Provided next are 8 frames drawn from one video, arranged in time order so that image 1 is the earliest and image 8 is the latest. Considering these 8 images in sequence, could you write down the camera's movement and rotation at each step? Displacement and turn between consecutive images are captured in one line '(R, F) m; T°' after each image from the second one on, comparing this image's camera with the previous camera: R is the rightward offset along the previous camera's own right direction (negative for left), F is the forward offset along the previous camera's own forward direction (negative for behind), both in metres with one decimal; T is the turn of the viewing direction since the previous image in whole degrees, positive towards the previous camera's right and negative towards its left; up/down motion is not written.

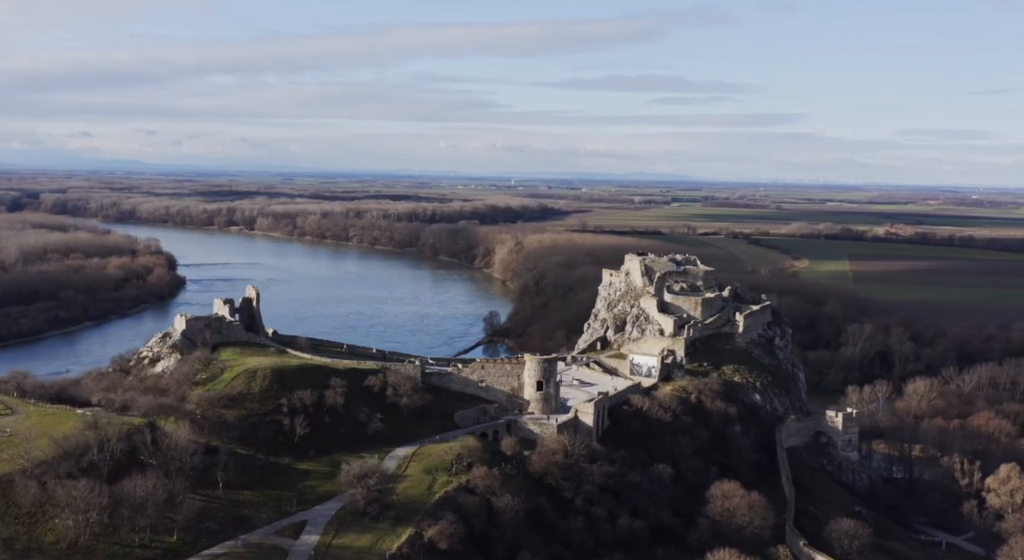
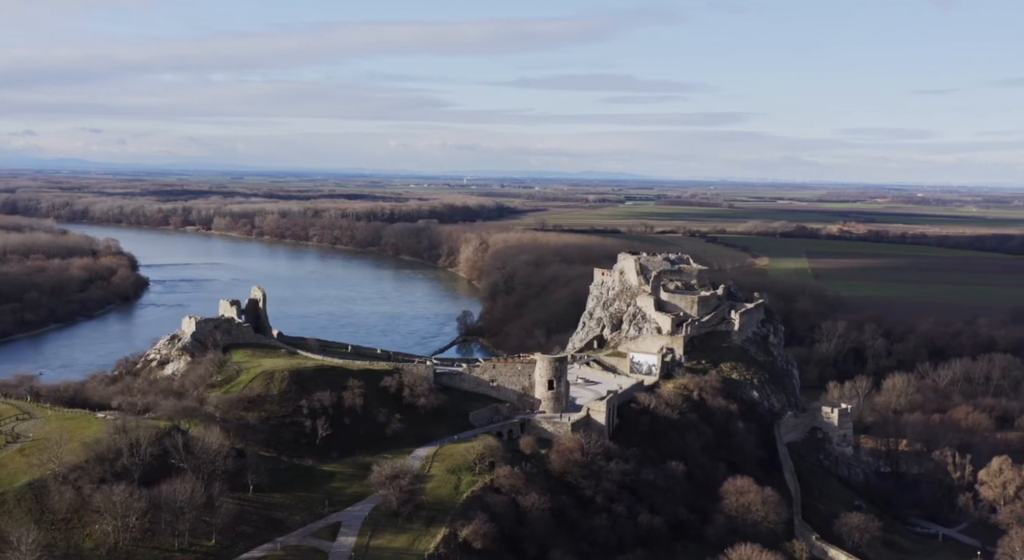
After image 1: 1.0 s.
(-2.0, -0.1) m; +2°
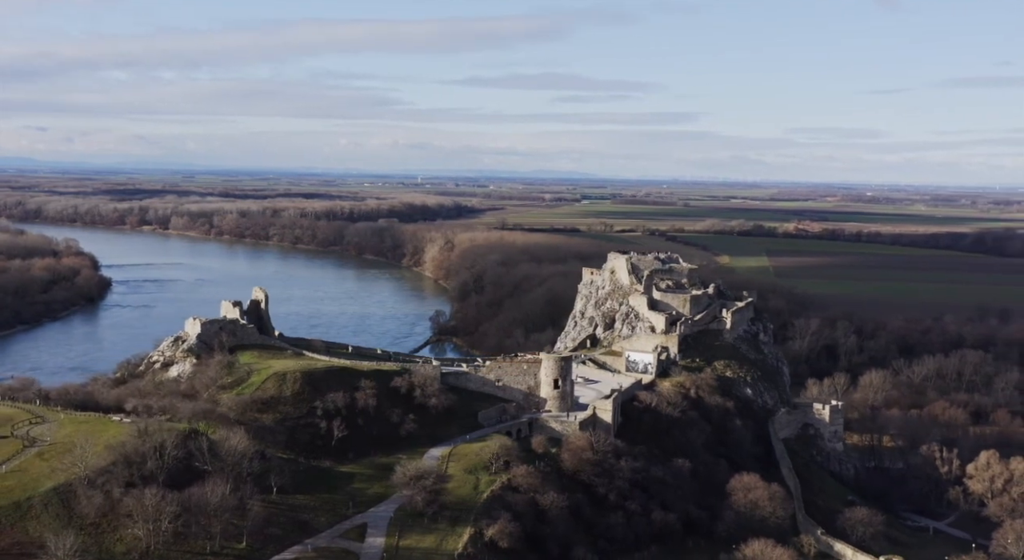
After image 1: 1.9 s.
(-1.7, -0.1) m; +2°
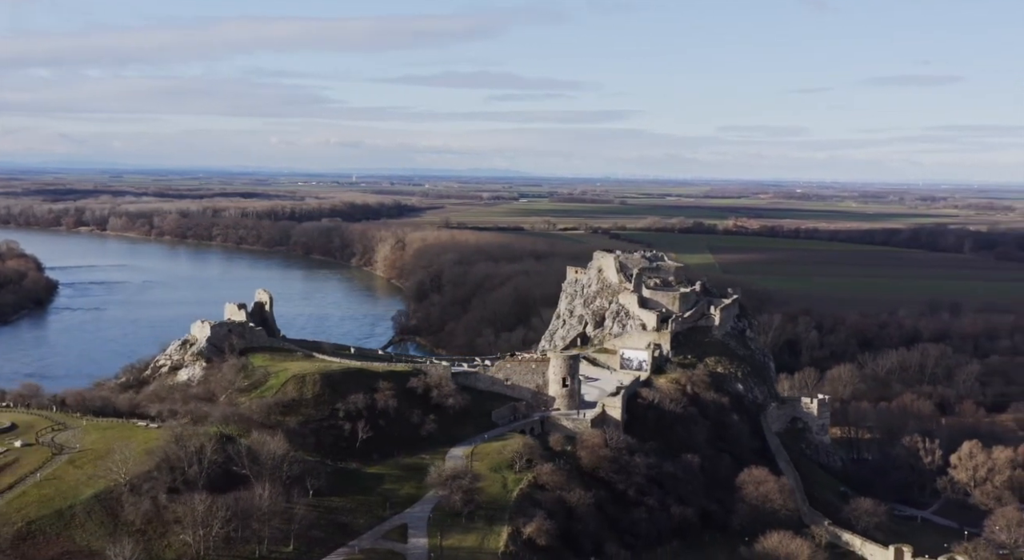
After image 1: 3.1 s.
(-2.5, -0.1) m; +3°
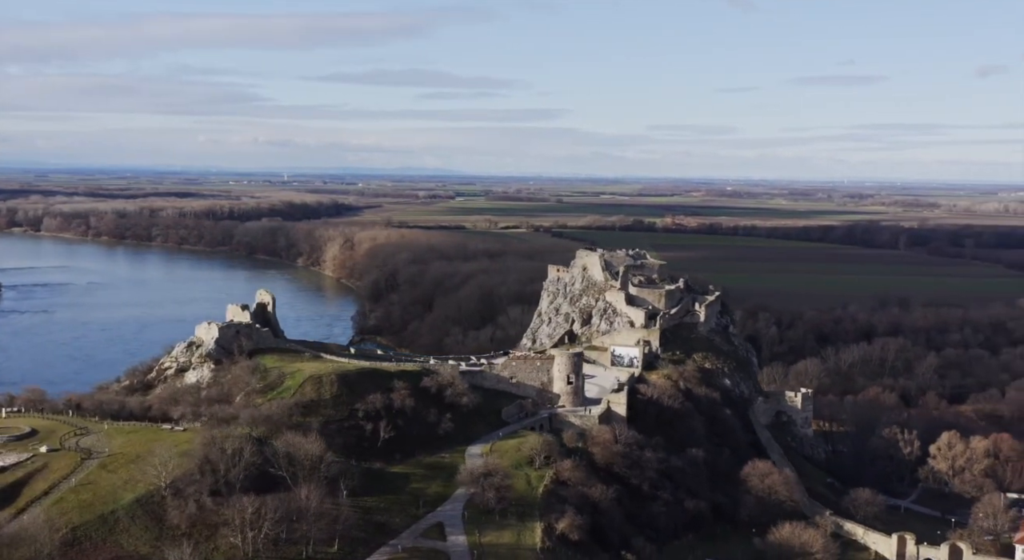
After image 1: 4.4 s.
(-2.4, -0.2) m; +3°
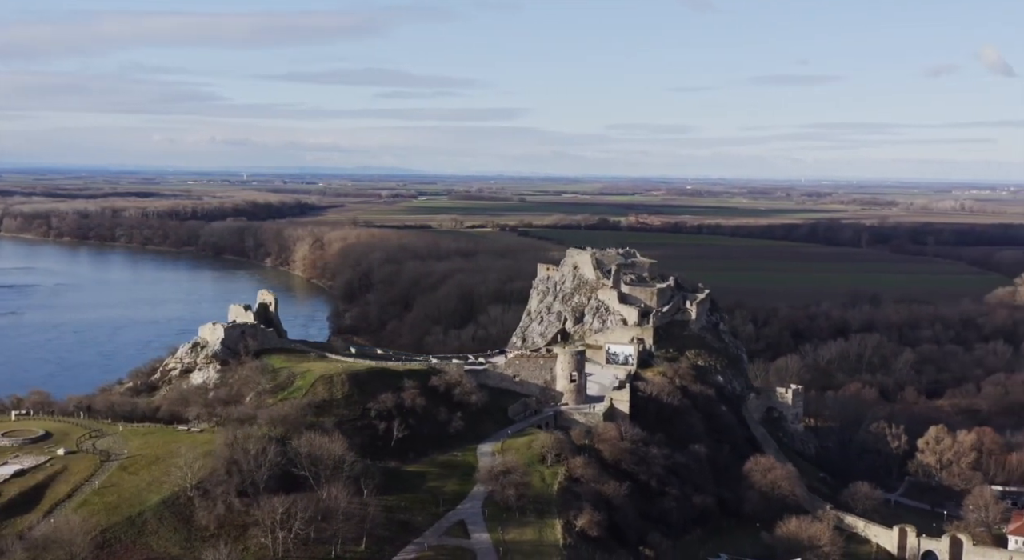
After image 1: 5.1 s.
(-1.4, -0.1) m; +2°
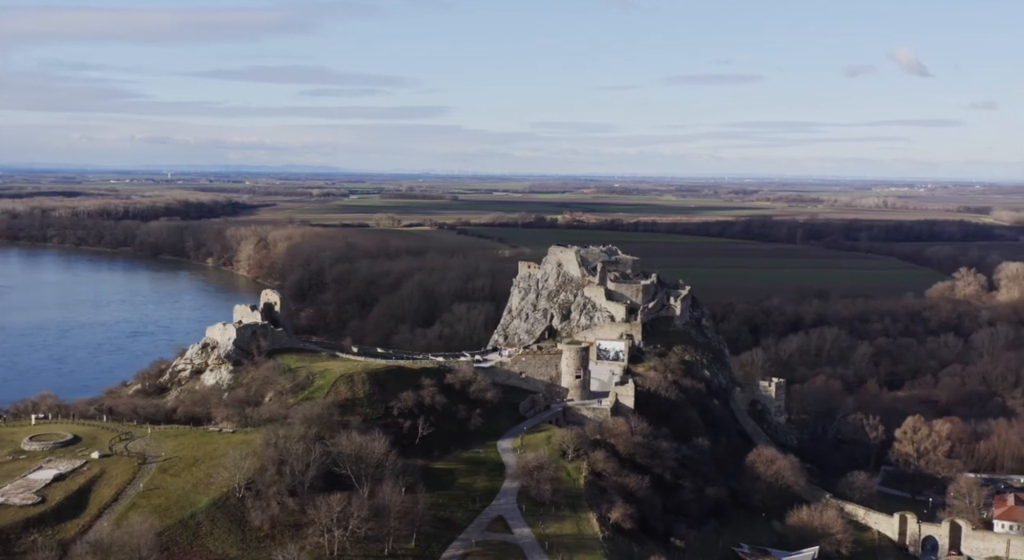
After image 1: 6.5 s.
(-2.7, -0.2) m; +4°
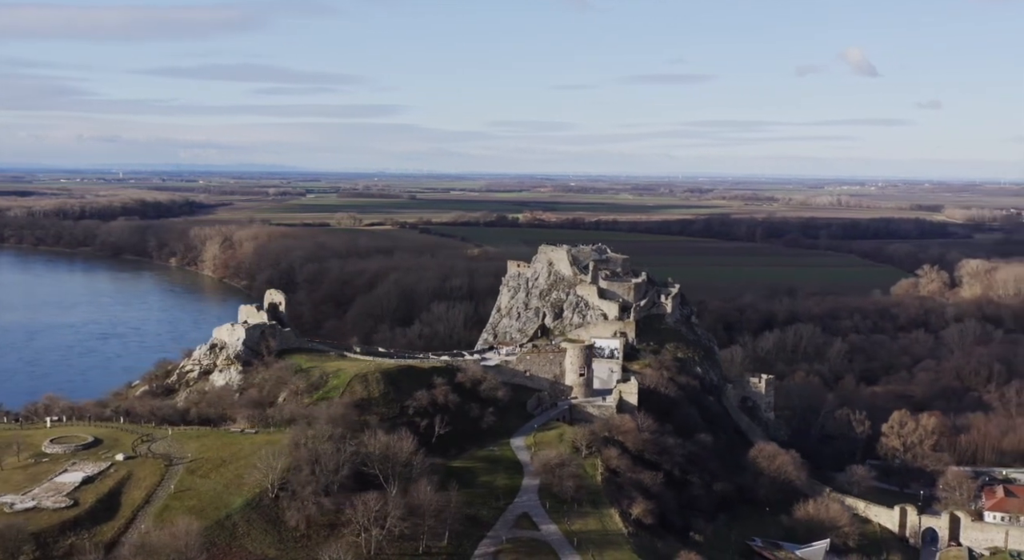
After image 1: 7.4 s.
(-1.7, -0.2) m; +2°
